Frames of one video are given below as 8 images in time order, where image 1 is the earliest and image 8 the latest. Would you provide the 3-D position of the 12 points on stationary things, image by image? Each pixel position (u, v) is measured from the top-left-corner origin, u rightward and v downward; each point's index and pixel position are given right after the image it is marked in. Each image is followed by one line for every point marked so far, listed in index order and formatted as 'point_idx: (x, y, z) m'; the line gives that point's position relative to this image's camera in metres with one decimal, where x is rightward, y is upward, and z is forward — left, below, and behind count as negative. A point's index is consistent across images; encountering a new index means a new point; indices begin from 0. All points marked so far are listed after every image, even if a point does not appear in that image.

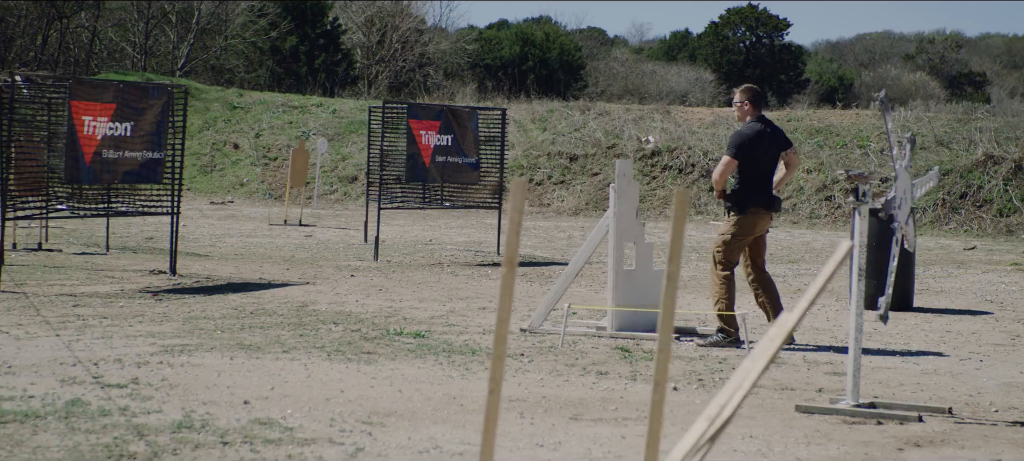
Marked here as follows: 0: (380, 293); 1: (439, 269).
0: (-0.9, -0.4, +11.1) m
1: (-0.6, -0.3, +13.6) m
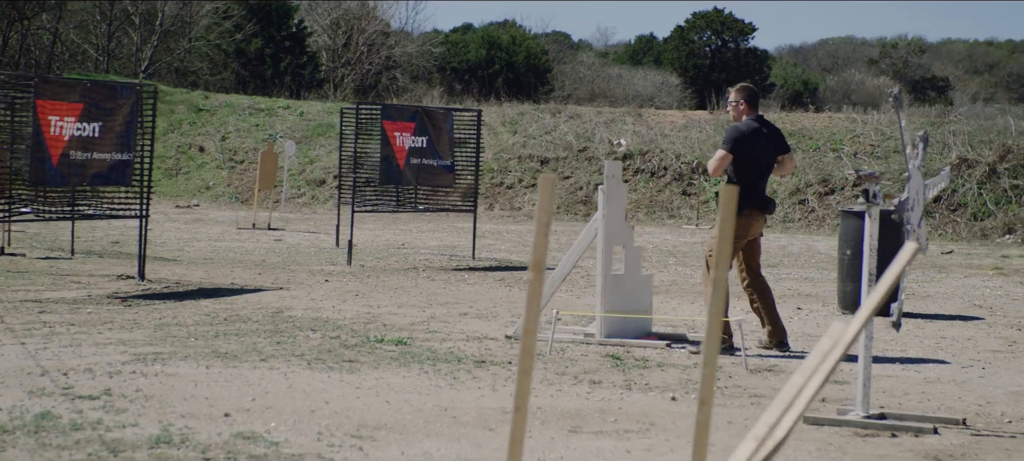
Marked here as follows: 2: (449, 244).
0: (-1.0, -0.5, +10.8) m
1: (-0.8, -0.4, +13.3) m
2: (-0.7, -0.2, +18.0) m
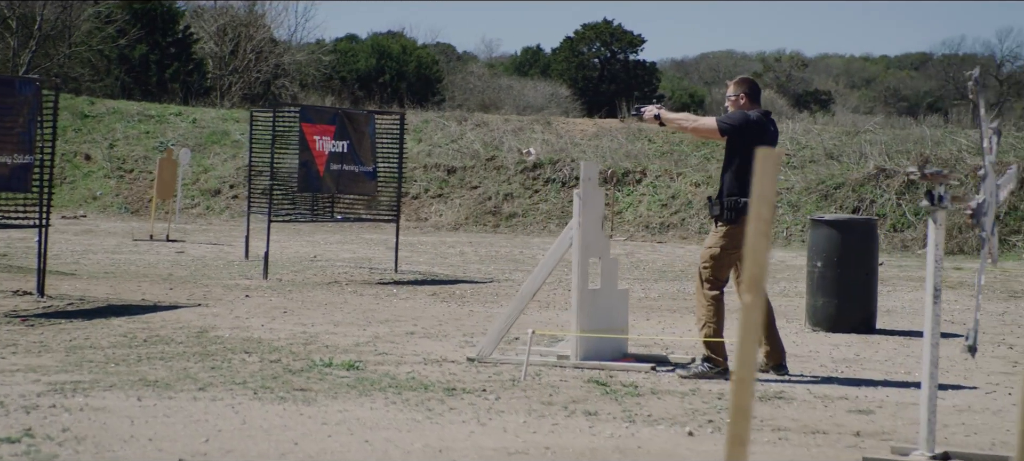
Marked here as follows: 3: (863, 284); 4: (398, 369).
0: (-1.4, -0.5, +9.8) m
1: (-1.3, -0.4, +12.3) m
2: (-1.6, -0.3, +17.0) m
3: (+2.1, -0.3, +9.8) m
4: (-0.5, -0.6, +7.5) m
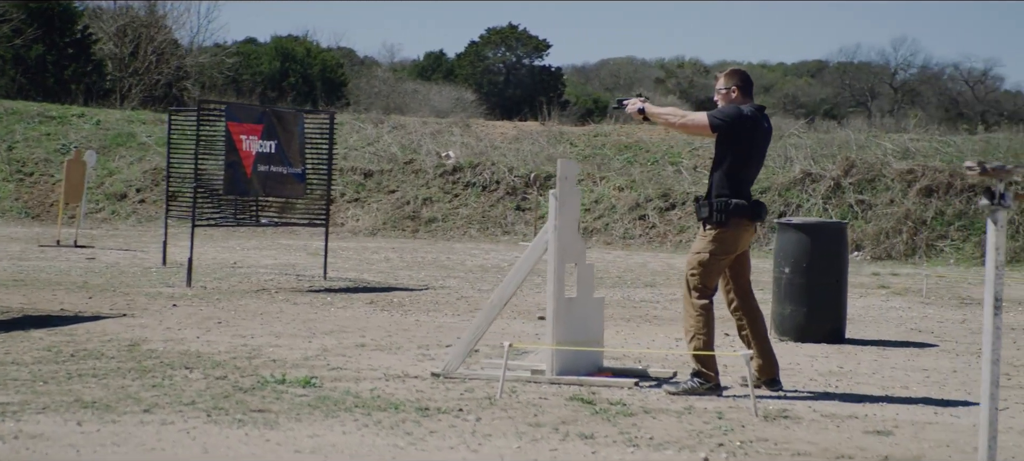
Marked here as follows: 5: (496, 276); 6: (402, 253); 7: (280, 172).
0: (-1.6, -0.6, +9.1) m
1: (-1.8, -0.5, +11.6) m
2: (-2.3, -0.3, +16.3) m
3: (+1.9, -0.4, +9.3) m
4: (-0.7, -0.7, +6.8) m
5: (-0.1, -0.4, +15.2) m
6: (-1.3, -0.3, +18.4) m
7: (-1.9, +0.5, +13.0) m
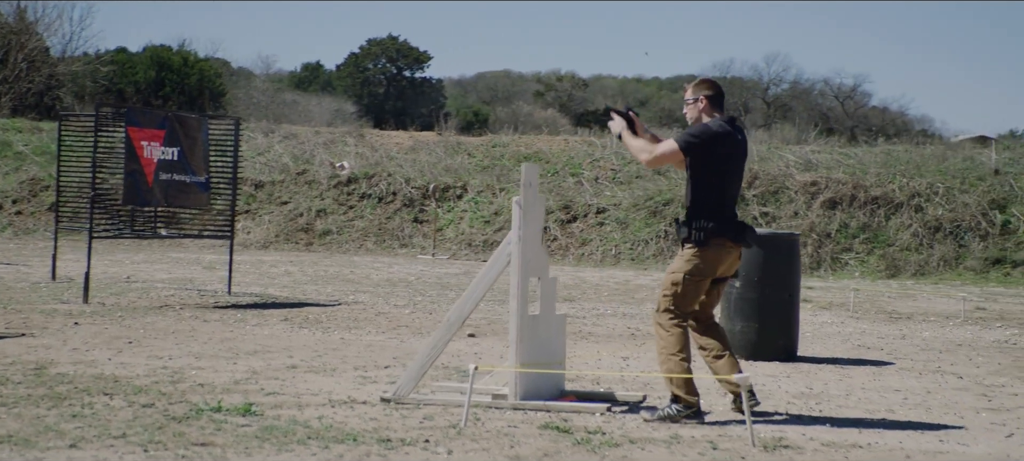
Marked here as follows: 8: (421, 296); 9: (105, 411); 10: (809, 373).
0: (-2.0, -0.6, +8.3) m
1: (-2.3, -0.6, +10.8) m
2: (-3.2, -0.4, +15.5) m
3: (+1.5, -0.4, +8.9) m
4: (-0.8, -0.7, +6.2) m
5: (-1.0, -0.5, +14.6) m
6: (-2.3, -0.4, +17.6) m
7: (-2.5, +0.4, +12.3) m
8: (-0.8, -0.6, +13.8) m
9: (-1.6, -0.7, +6.1) m
10: (+1.5, -0.7, +8.1) m
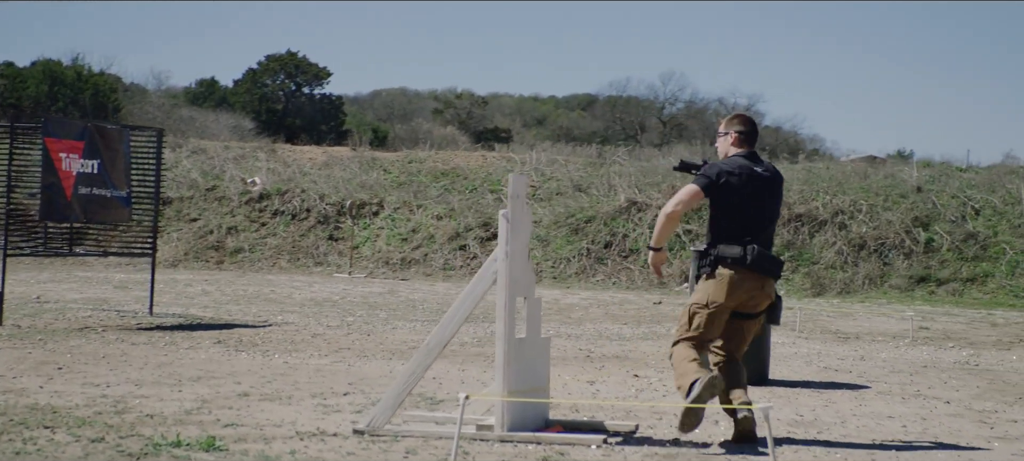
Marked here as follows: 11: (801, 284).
0: (-2.1, -0.7, +7.7) m
1: (-2.6, -0.7, +10.2) m
2: (-3.8, -0.6, +14.7) m
3: (+1.3, -0.5, +8.4) m
4: (-0.8, -0.8, +5.6) m
5: (-1.5, -0.7, +14.0) m
6: (-3.1, -0.6, +16.9) m
7: (-3.0, +0.3, +11.6) m
8: (-1.3, -0.7, +13.2) m
9: (-1.6, -0.7, +5.5) m
10: (+1.3, -0.8, +7.7) m
11: (+3.6, -0.7, +19.9) m
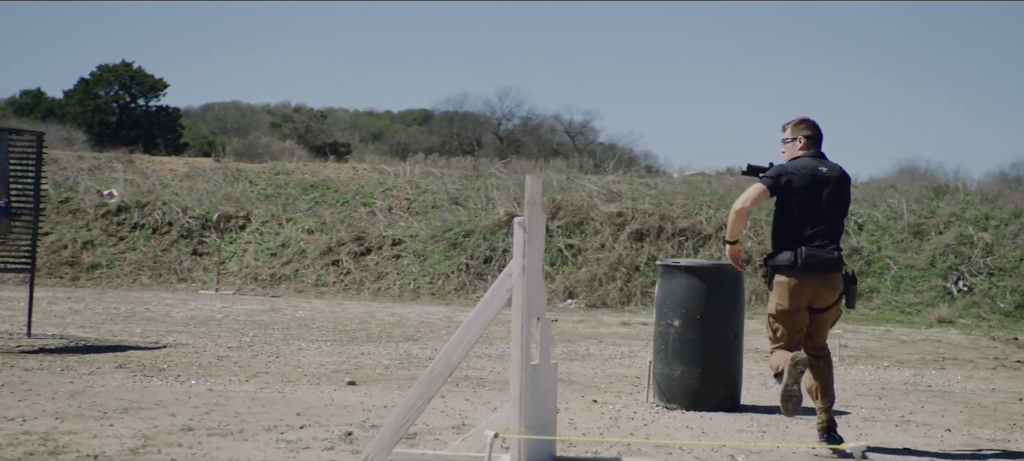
0: (-2.3, -0.7, +6.7) m
1: (-3.0, -0.7, +9.1) m
2: (-4.7, -0.7, +13.5) m
3: (+1.1, -0.6, +7.8) m
4: (-0.8, -0.8, +4.8) m
5: (-2.3, -0.8, +13.0) m
6: (-4.2, -0.7, +15.8) m
7: (-3.5, +0.2, +10.5) m
8: (-2.0, -0.8, +12.3) m
9: (-1.5, -0.8, +4.6) m
10: (+1.2, -0.9, +7.1) m
11: (+2.2, -0.8, +19.4) m
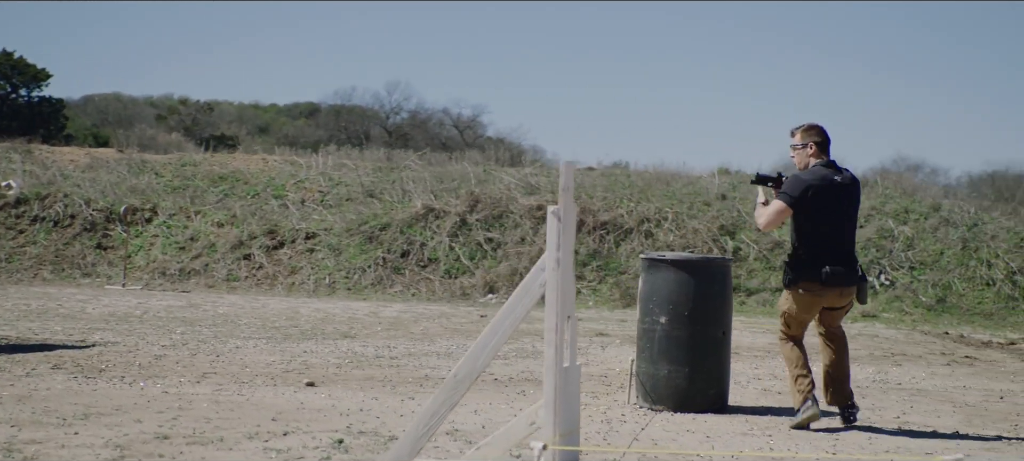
0: (-2.3, -0.7, +6.1) m
1: (-3.2, -0.7, +8.5) m
2: (-5.2, -0.7, +12.7) m
3: (+0.9, -0.5, +7.4) m
4: (-0.6, -0.8, +4.3) m
5: (-2.8, -0.7, +12.4) m
6: (-4.9, -0.6, +15.0) m
7: (-3.8, +0.2, +9.8) m
8: (-2.4, -0.8, +11.7) m
9: (-1.4, -0.7, +4.0) m
10: (+1.1, -0.8, +6.7) m
11: (+1.2, -0.8, +19.1) m
